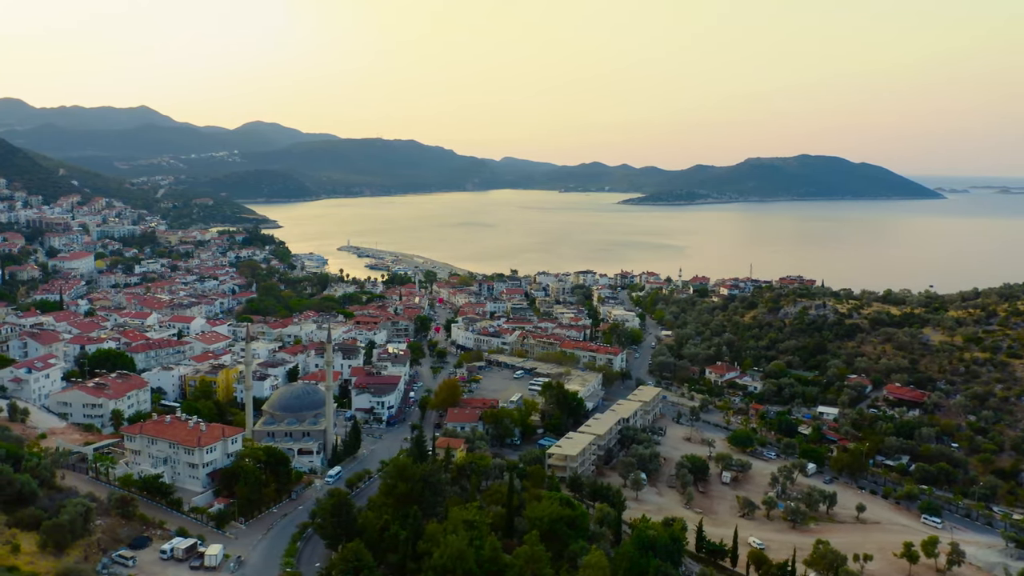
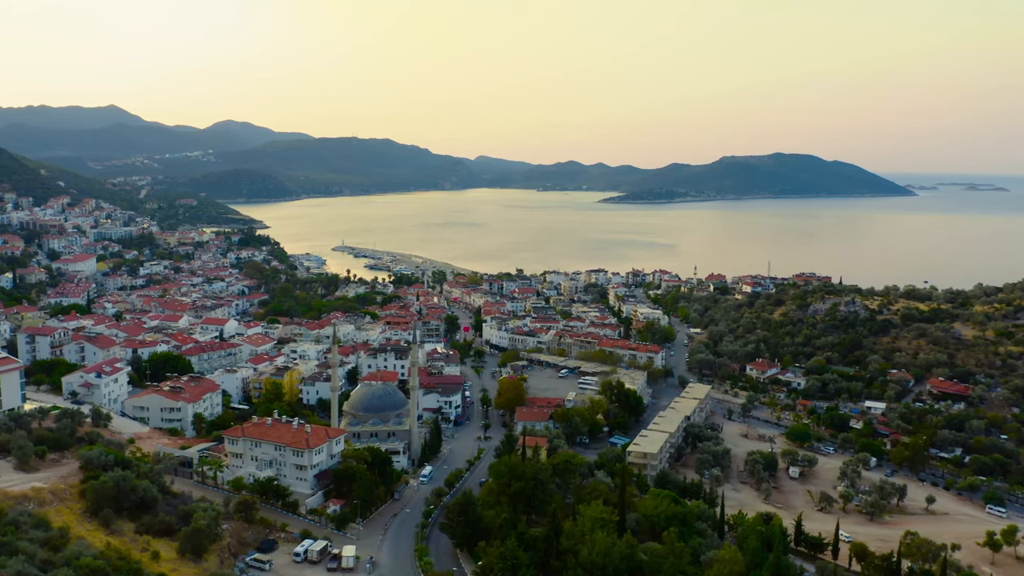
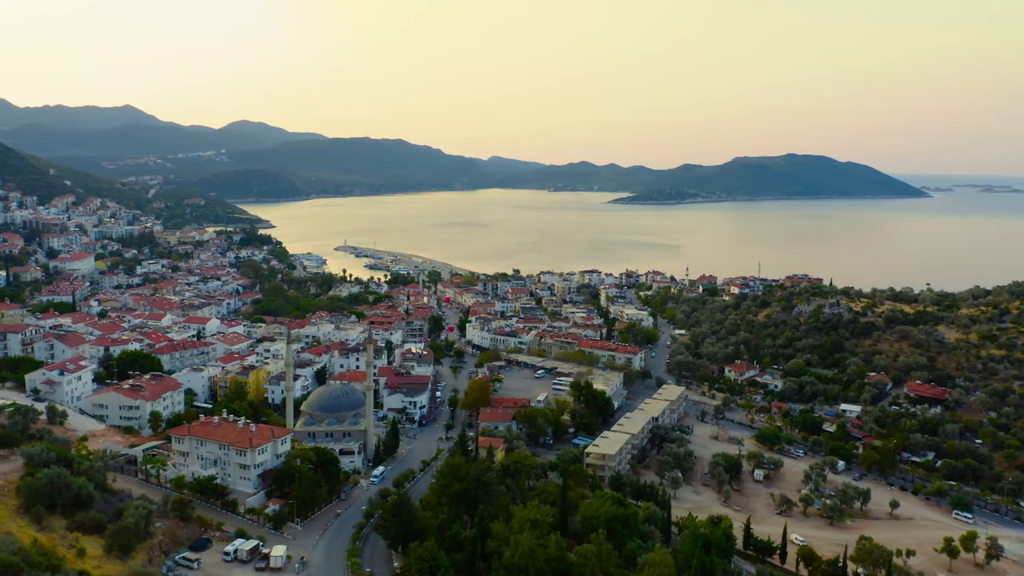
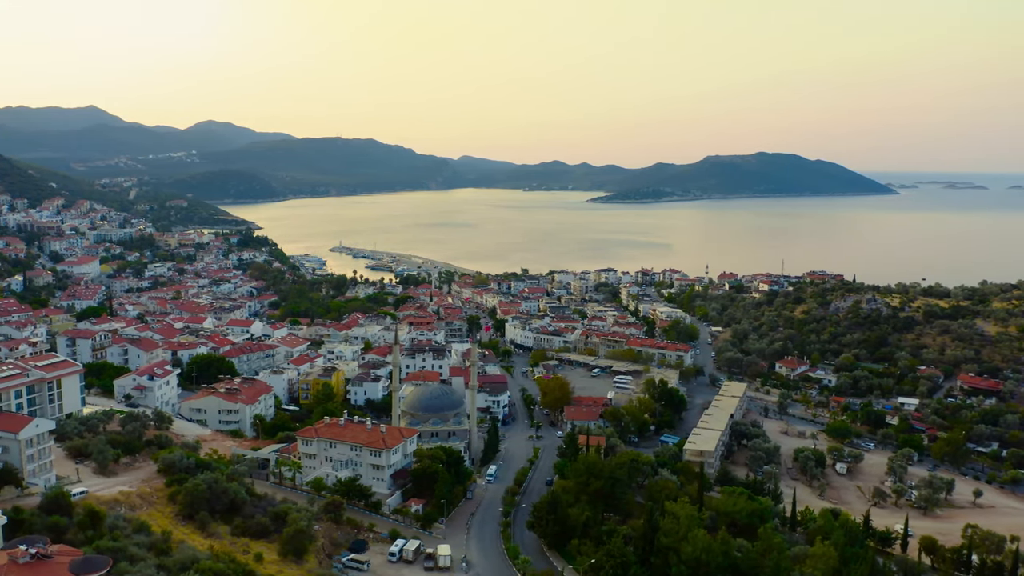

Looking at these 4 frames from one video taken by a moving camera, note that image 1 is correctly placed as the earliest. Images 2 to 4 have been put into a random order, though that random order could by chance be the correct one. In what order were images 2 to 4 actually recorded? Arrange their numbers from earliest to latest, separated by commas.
3, 2, 4
